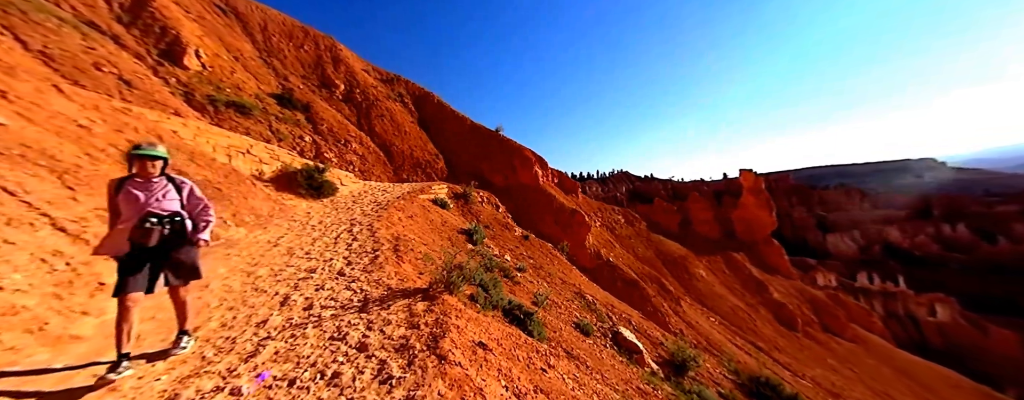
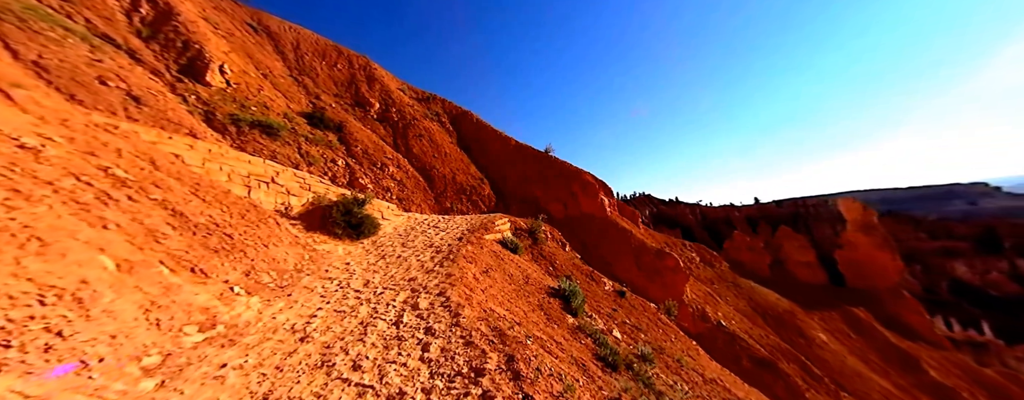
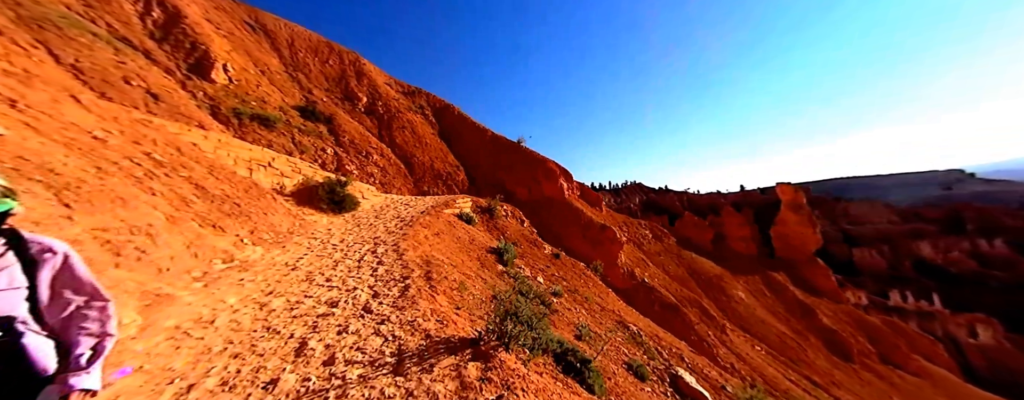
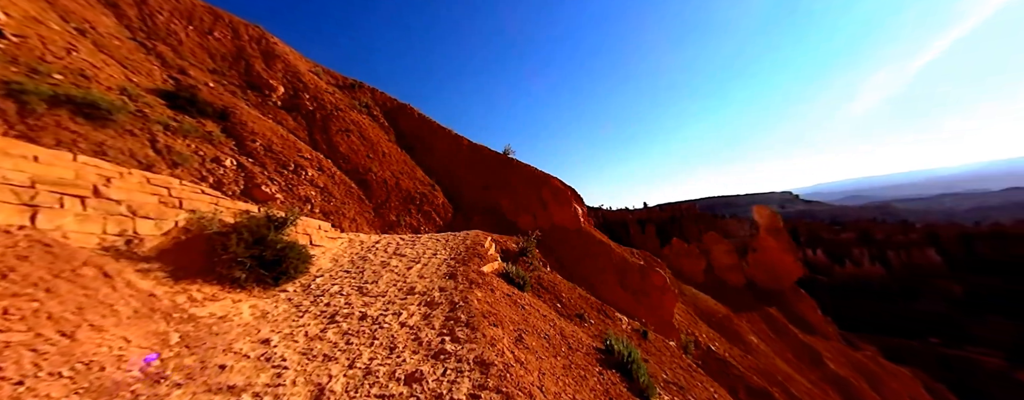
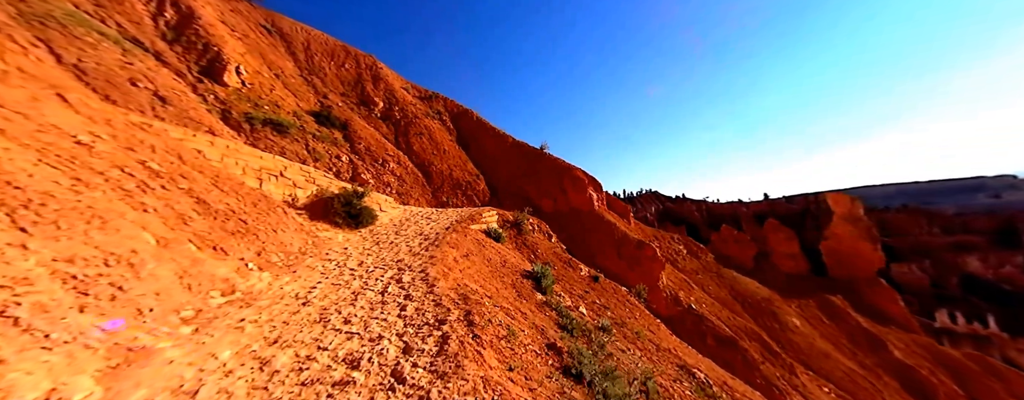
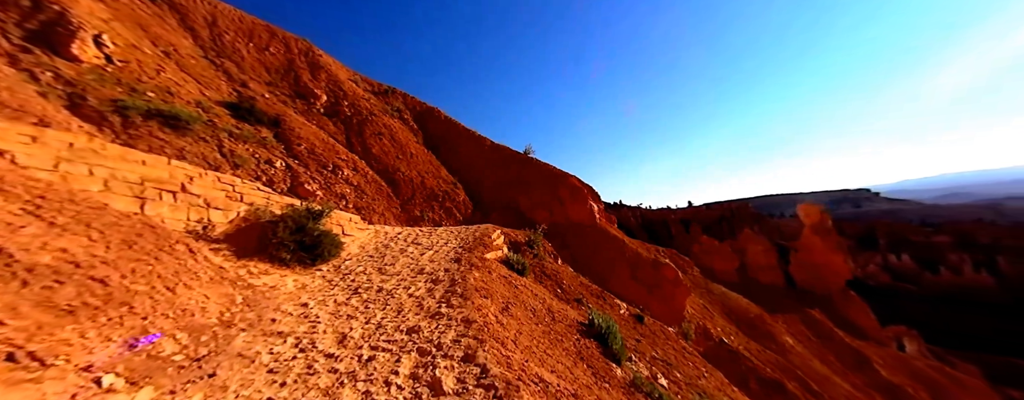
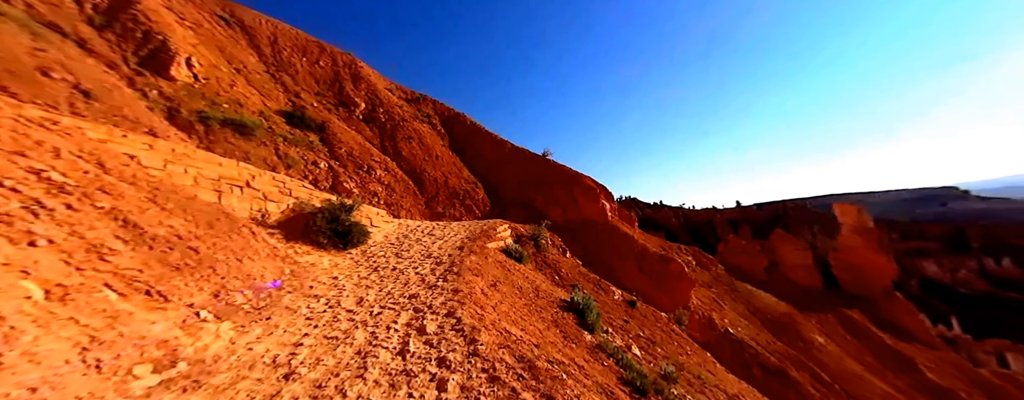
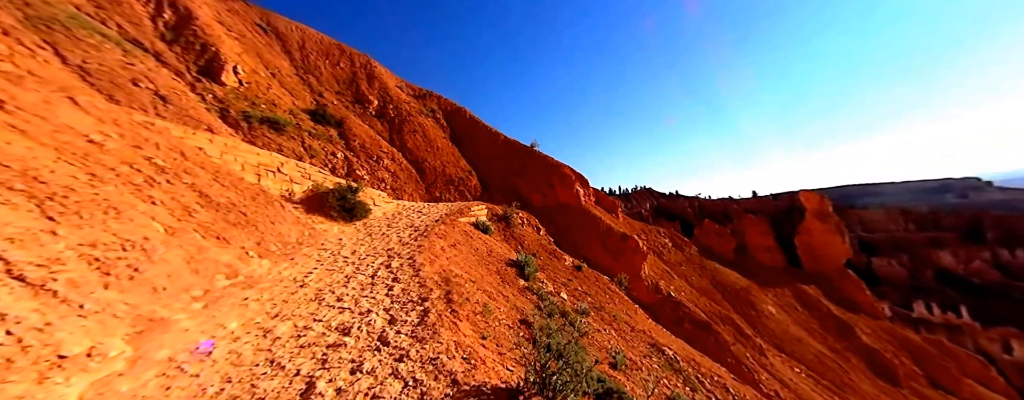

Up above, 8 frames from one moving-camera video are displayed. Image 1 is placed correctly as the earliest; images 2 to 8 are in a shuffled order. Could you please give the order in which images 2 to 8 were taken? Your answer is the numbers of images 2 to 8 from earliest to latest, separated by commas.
3, 8, 5, 2, 7, 6, 4
